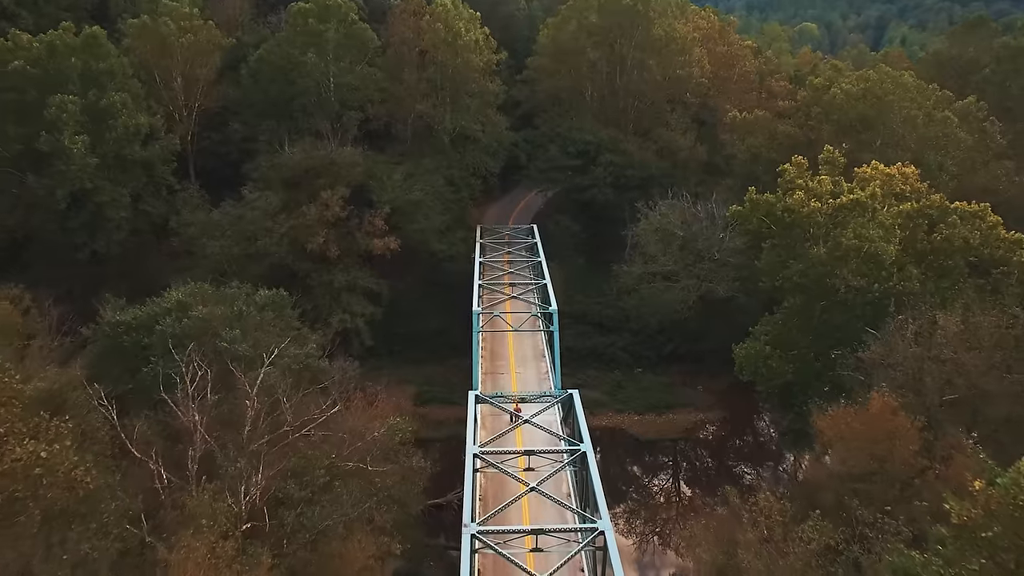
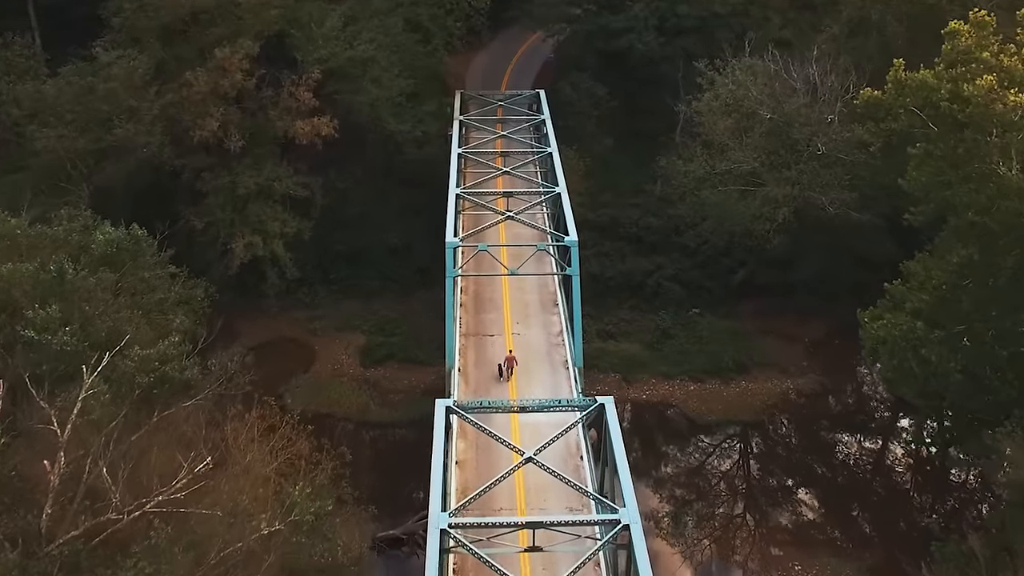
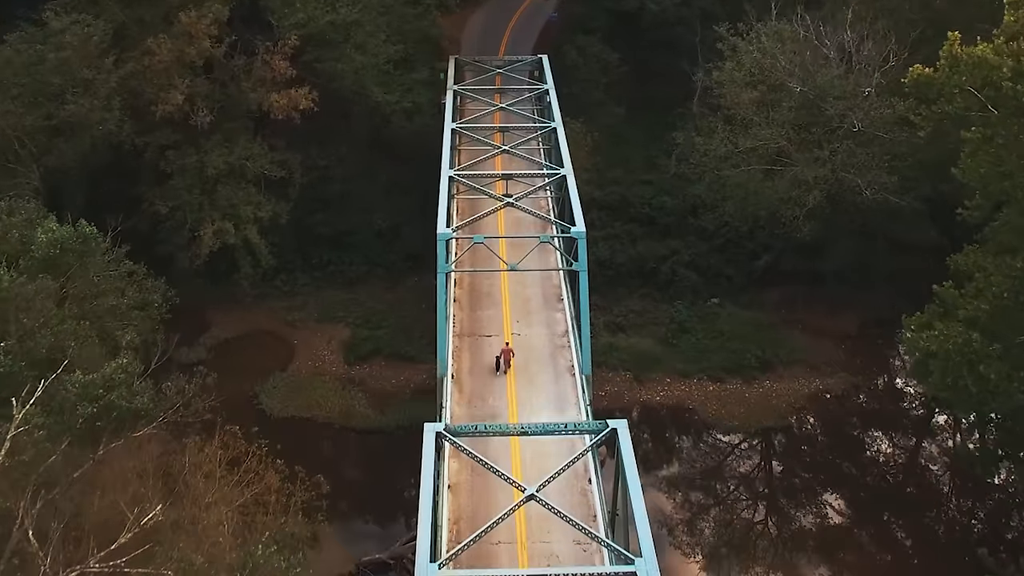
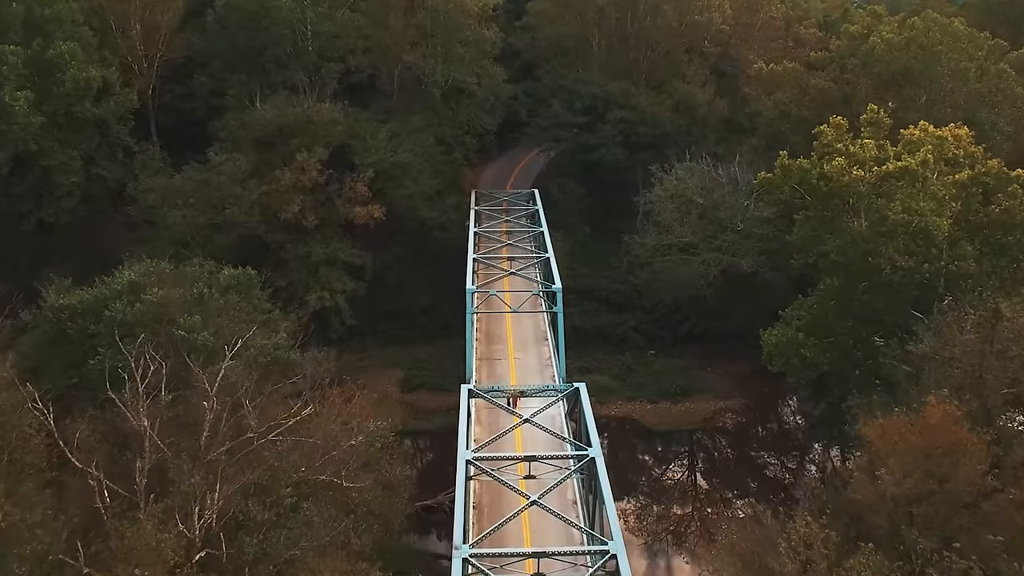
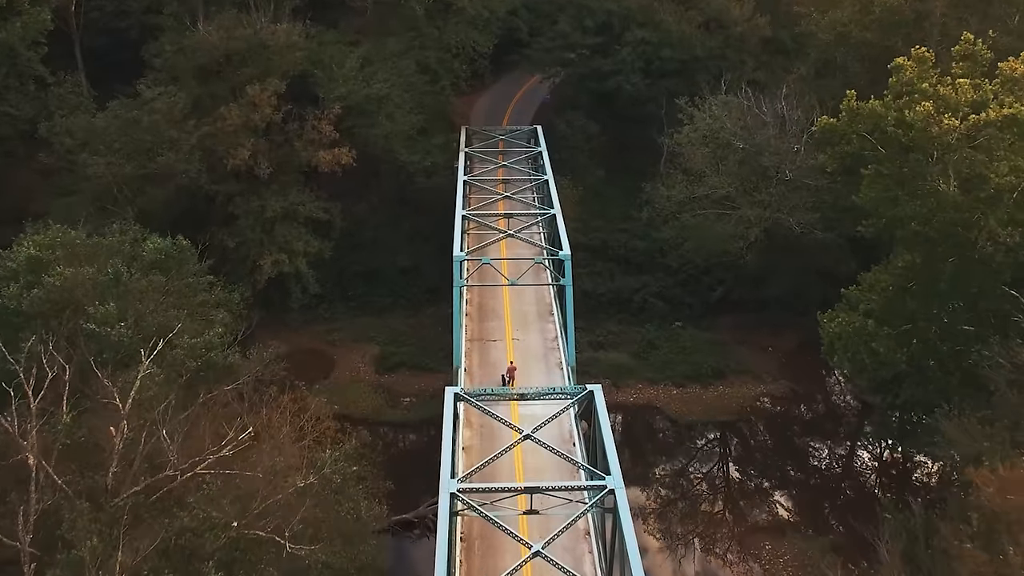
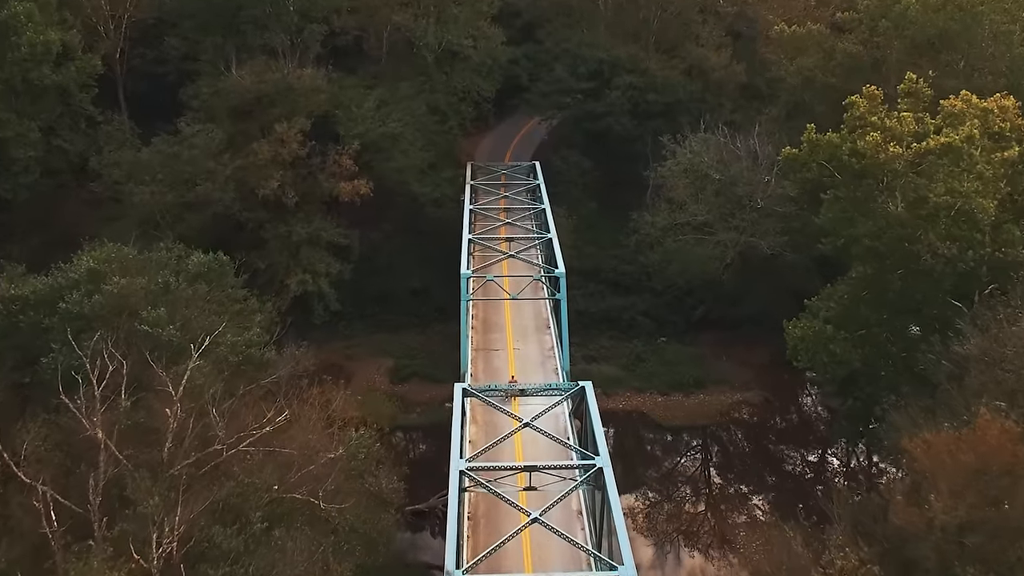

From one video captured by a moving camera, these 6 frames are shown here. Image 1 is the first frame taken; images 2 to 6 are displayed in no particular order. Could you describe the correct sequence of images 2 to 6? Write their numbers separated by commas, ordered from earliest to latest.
4, 6, 5, 2, 3
